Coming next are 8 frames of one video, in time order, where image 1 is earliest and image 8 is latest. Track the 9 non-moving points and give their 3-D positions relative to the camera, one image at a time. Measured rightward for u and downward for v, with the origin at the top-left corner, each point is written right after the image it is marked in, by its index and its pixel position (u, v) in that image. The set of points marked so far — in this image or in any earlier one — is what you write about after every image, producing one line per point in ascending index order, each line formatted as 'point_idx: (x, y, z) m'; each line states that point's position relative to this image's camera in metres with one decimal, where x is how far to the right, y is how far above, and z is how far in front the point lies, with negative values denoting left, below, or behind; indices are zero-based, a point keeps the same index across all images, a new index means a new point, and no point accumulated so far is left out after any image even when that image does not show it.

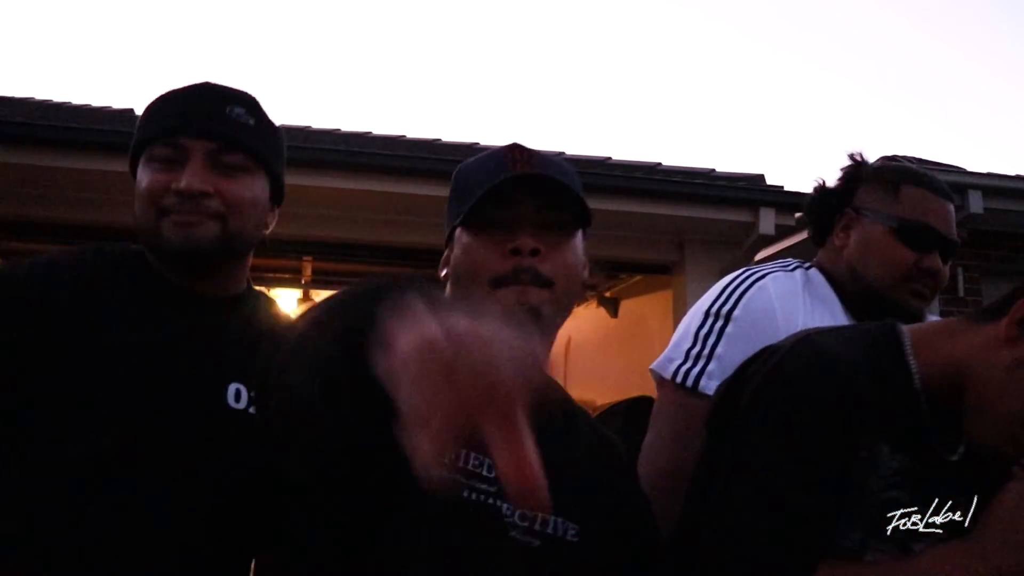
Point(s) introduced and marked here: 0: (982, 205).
0: (+3.0, +0.5, +6.7) m
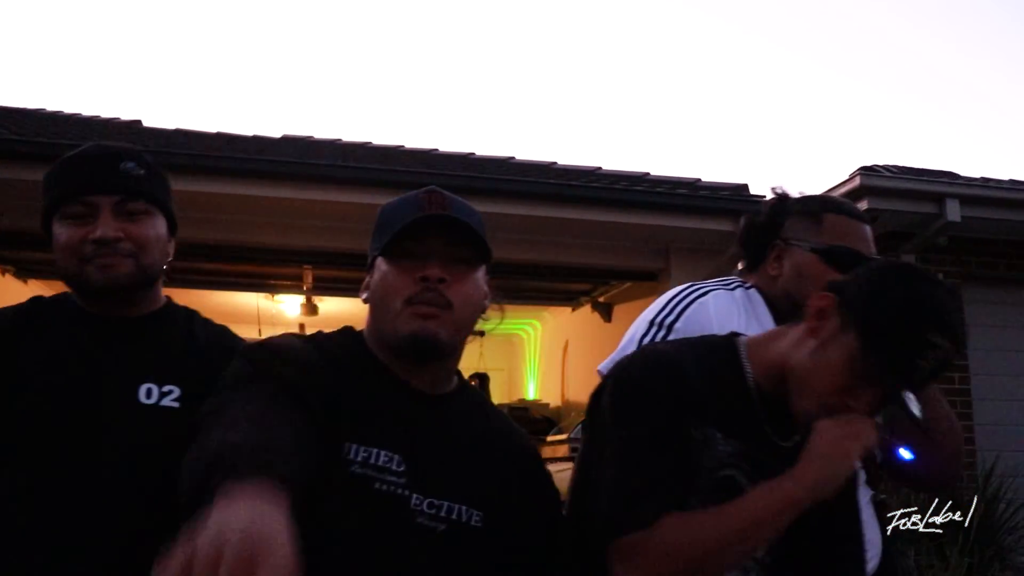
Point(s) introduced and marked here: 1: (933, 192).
0: (+3.0, +0.5, +6.9) m
1: (+2.8, +0.6, +6.8) m
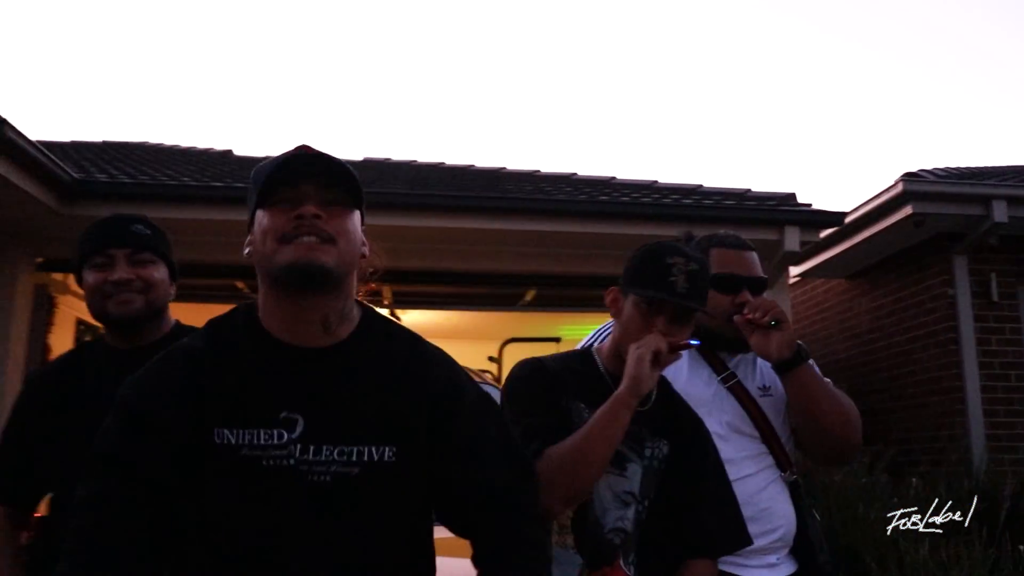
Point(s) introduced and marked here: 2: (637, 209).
0: (+3.4, +0.5, +7.0) m
1: (+3.1, +0.6, +7.0) m
2: (+0.8, +0.5, +6.7) m
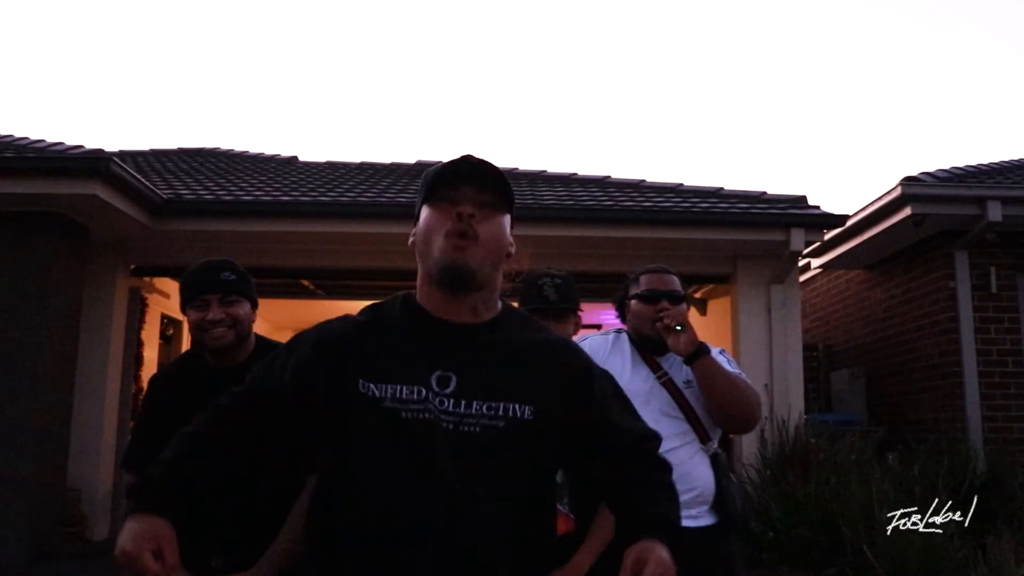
0: (+3.6, +0.6, +7.6) m
1: (+3.4, +0.7, +7.6) m
2: (+1.0, +0.5, +7.5) m
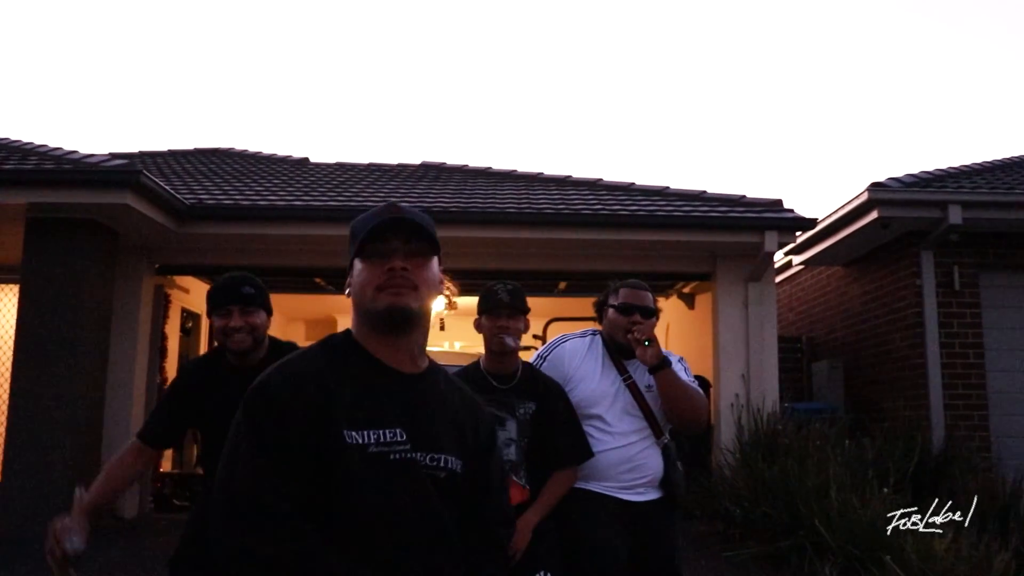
0: (+3.6, +0.6, +8.2) m
1: (+3.3, +0.7, +8.2) m
2: (+1.0, +0.5, +8.1) m
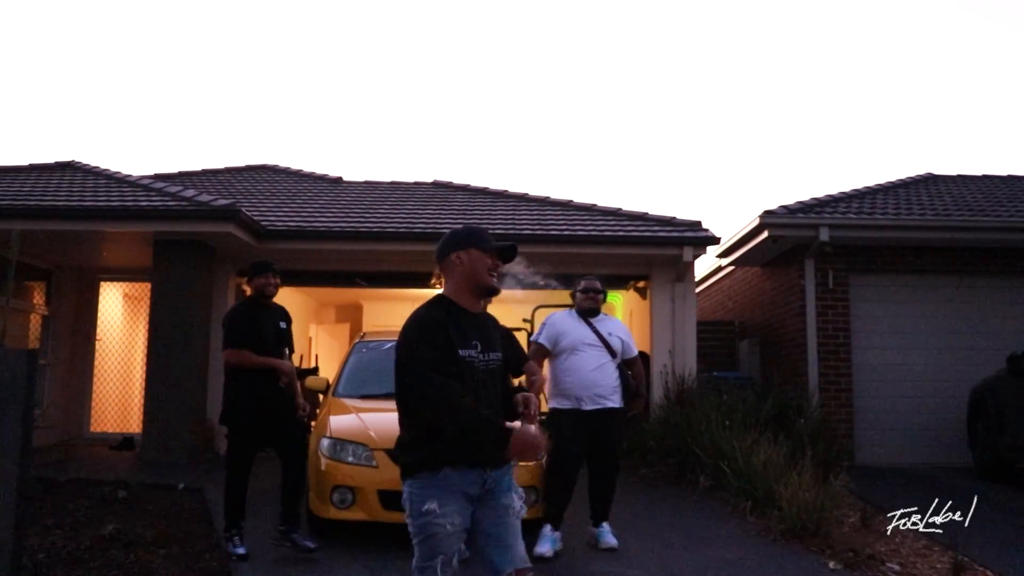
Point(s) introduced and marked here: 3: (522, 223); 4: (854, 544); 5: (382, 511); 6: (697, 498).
0: (+3.4, +0.6, +11.2) m
1: (+3.2, +0.7, +11.2) m
2: (+0.9, +0.5, +11.1) m
3: (+0.1, +0.8, +12.0) m
4: (+2.2, -1.7, +6.7) m
5: (-0.8, -1.4, +6.3) m
6: (+1.5, -1.7, +8.5) m
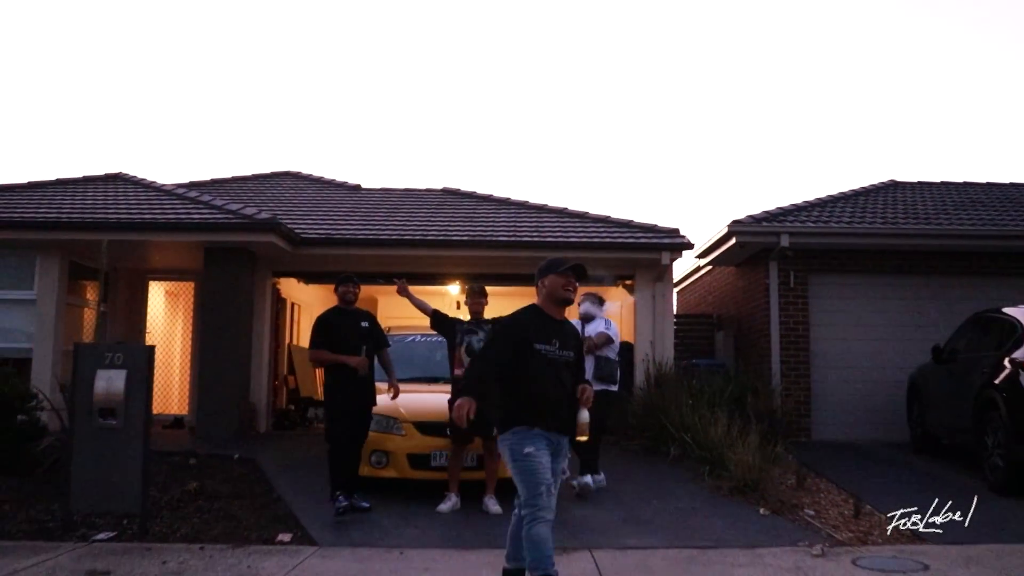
0: (+3.4, +0.6, +12.9) m
1: (+3.2, +0.7, +12.8) m
2: (+0.9, +0.5, +12.8) m
3: (+0.1, +0.8, +13.7) m
4: (+2.2, -1.7, +8.4) m
5: (-0.8, -1.4, +8.0) m
6: (+1.5, -1.7, +10.2) m
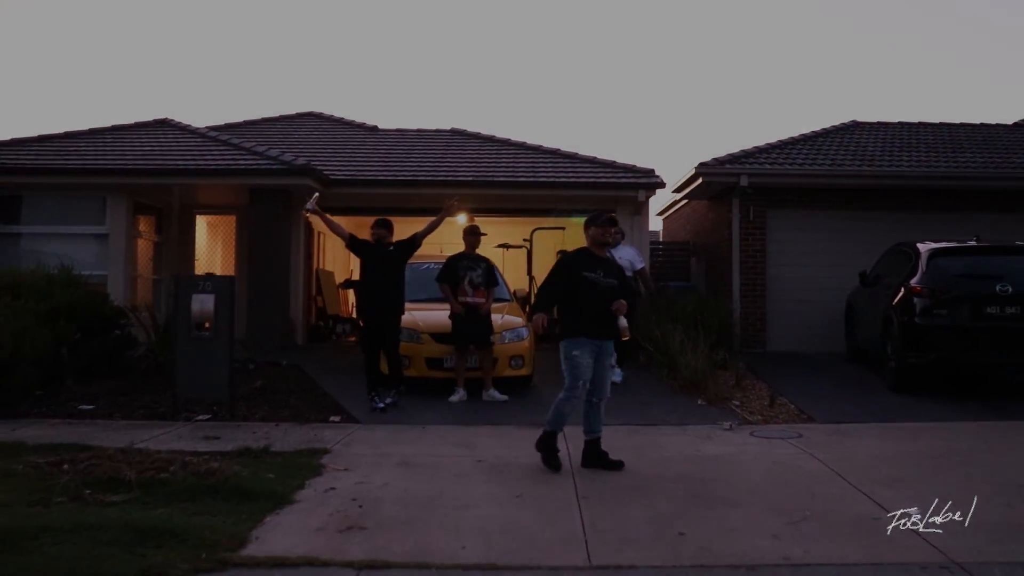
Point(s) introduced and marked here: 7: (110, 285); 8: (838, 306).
0: (+3.4, +1.6, +15.0) m
1: (+3.2, +1.7, +14.9) m
2: (+0.9, +1.5, +14.9) m
3: (+0.1, +1.8, +15.8) m
4: (+2.2, -1.1, +10.7) m
5: (-0.8, -0.8, +10.3) m
6: (+1.5, -1.0, +12.5) m
7: (-5.7, 0.0, +14.7) m
8: (+4.8, -0.3, +15.3) m
